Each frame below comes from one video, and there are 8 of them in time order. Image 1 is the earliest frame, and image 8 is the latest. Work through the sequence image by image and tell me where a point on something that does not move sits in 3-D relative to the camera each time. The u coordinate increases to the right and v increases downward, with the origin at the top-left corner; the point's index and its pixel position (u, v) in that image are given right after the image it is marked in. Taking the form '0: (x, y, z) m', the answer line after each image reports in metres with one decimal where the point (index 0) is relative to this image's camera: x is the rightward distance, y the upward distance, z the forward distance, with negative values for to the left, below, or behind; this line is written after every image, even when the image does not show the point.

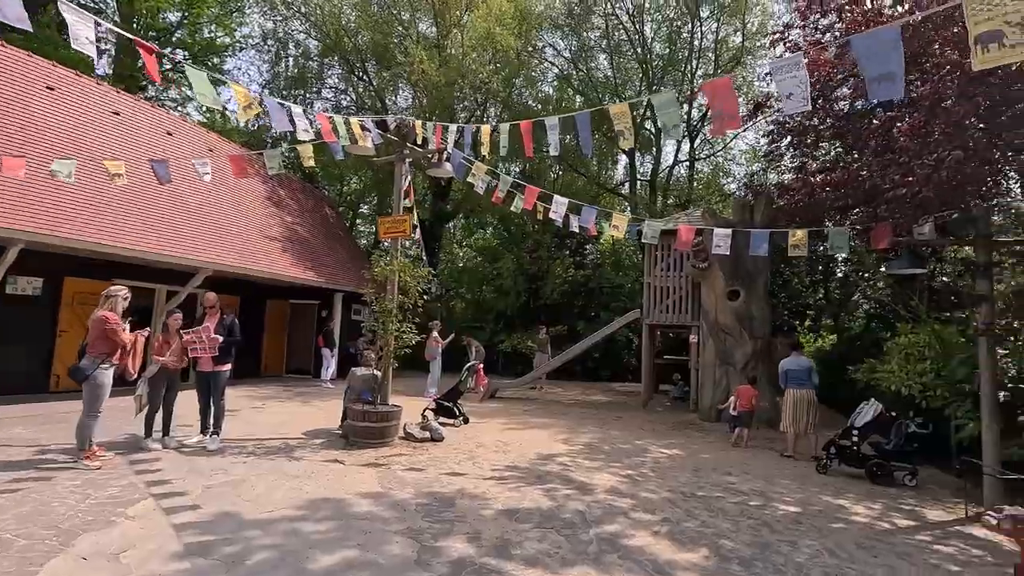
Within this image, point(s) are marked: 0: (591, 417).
0: (+1.9, -3.1, +12.7) m
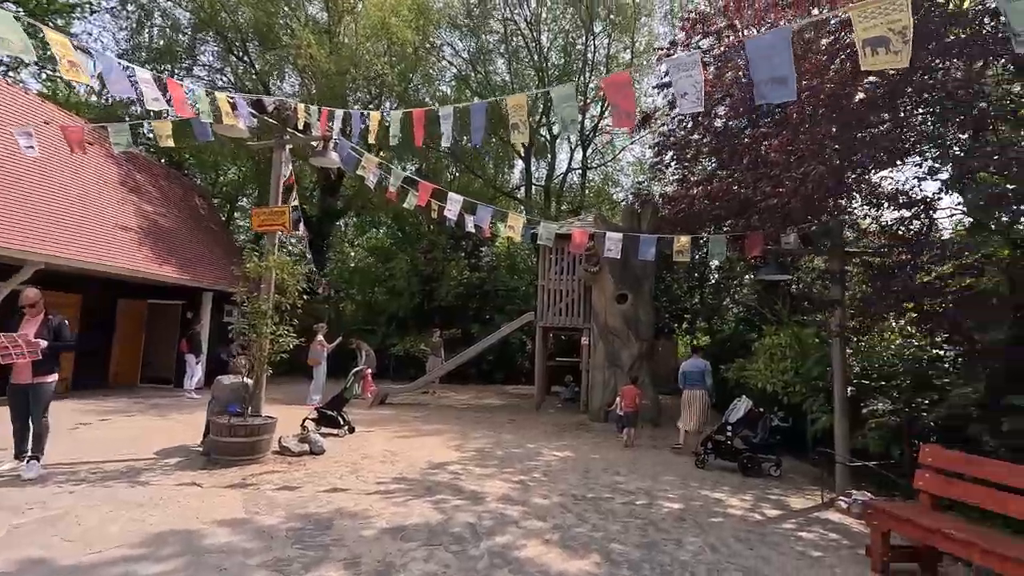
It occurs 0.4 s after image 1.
0: (-0.6, -3.1, +12.5) m
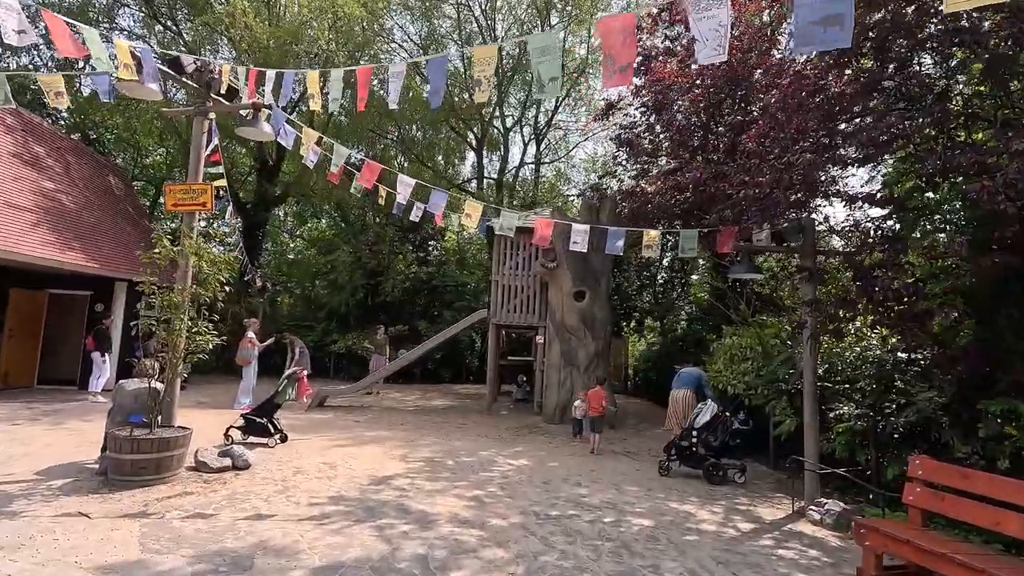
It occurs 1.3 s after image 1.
0: (-1.7, -3.0, +11.6) m
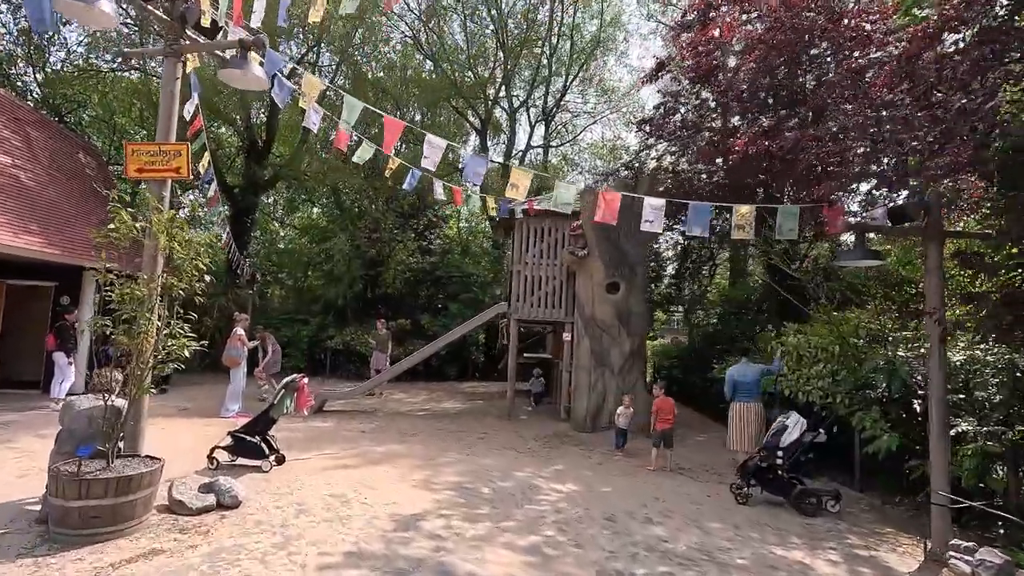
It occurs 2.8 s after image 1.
0: (-1.1, -2.8, +10.2) m
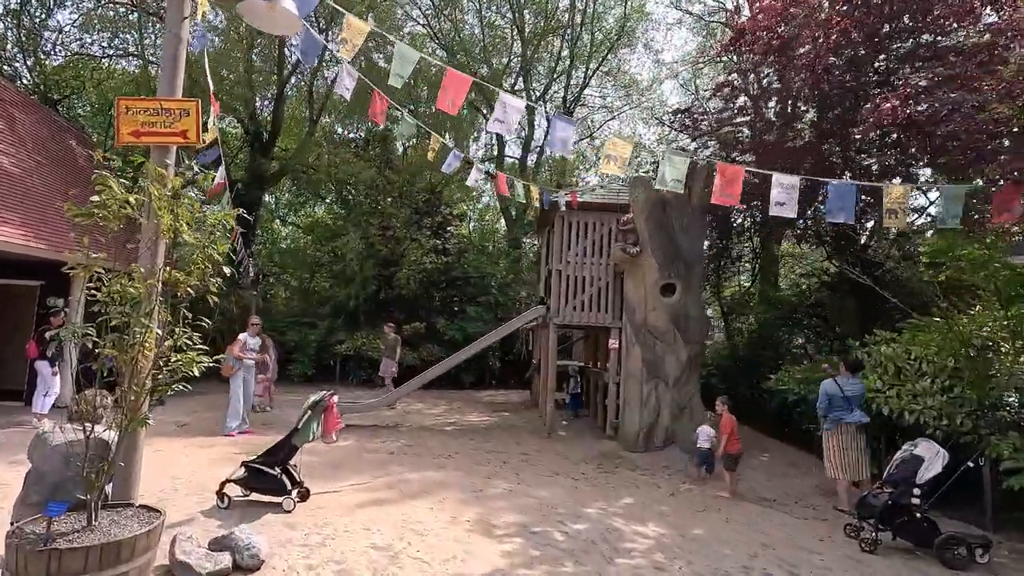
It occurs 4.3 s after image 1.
0: (-0.3, -2.8, +8.9) m
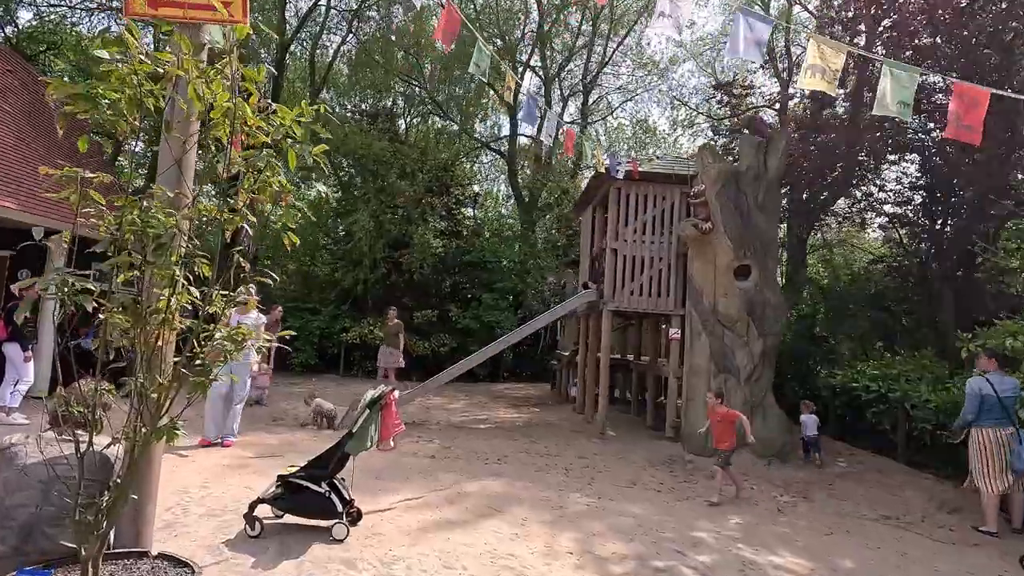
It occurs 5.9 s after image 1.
0: (+0.5, -2.5, +7.6) m
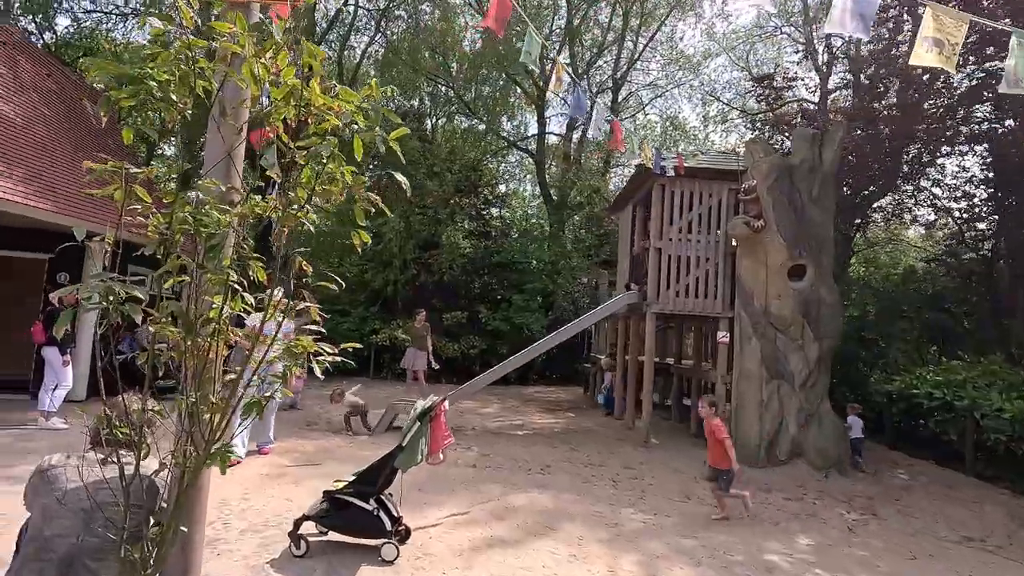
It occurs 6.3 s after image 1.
0: (+1.1, -2.5, +7.3) m
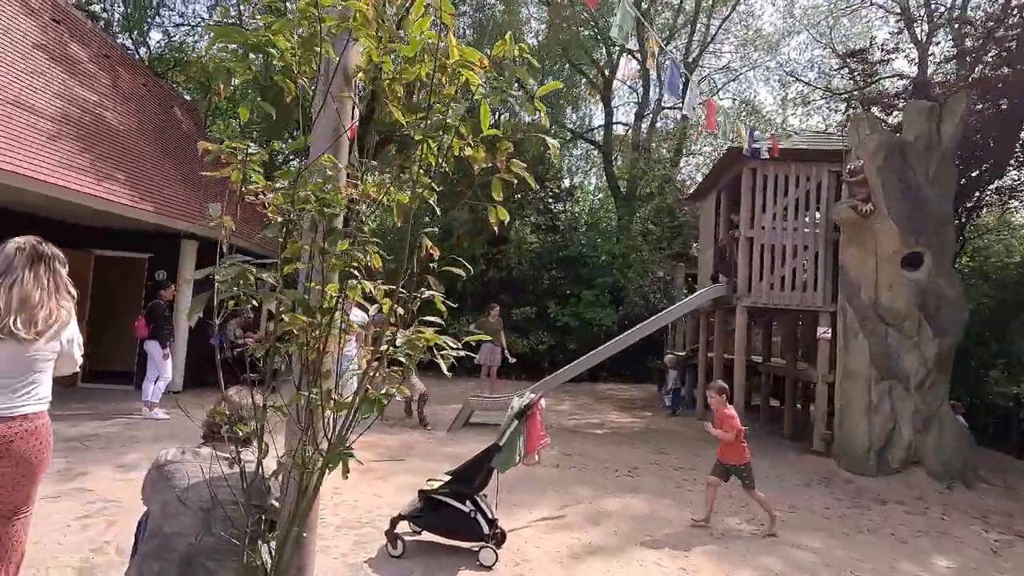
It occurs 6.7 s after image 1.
0: (+2.2, -2.4, +6.8) m
